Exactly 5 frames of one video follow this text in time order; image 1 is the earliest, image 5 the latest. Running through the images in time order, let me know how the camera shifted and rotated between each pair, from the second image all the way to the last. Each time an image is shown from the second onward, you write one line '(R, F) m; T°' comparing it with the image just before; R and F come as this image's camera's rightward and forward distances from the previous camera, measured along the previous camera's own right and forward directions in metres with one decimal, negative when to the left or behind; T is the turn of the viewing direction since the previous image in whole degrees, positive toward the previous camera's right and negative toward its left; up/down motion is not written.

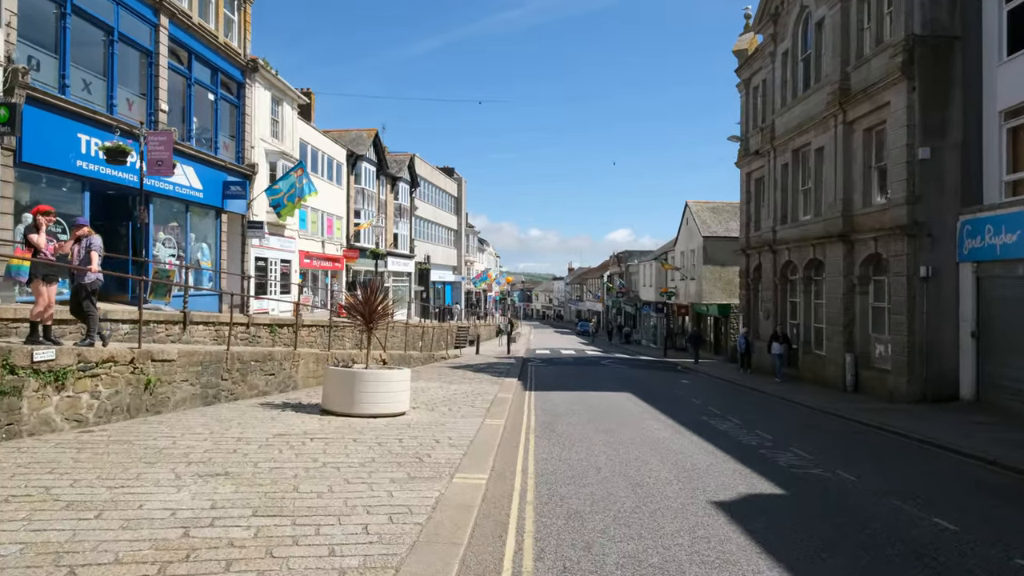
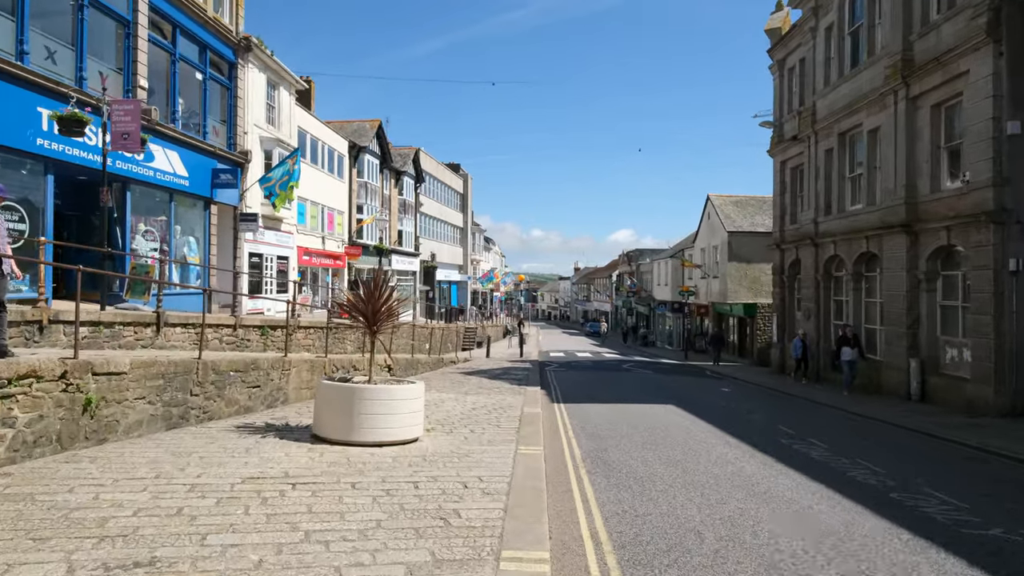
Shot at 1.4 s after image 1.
(-0.5, +2.0) m; 0°
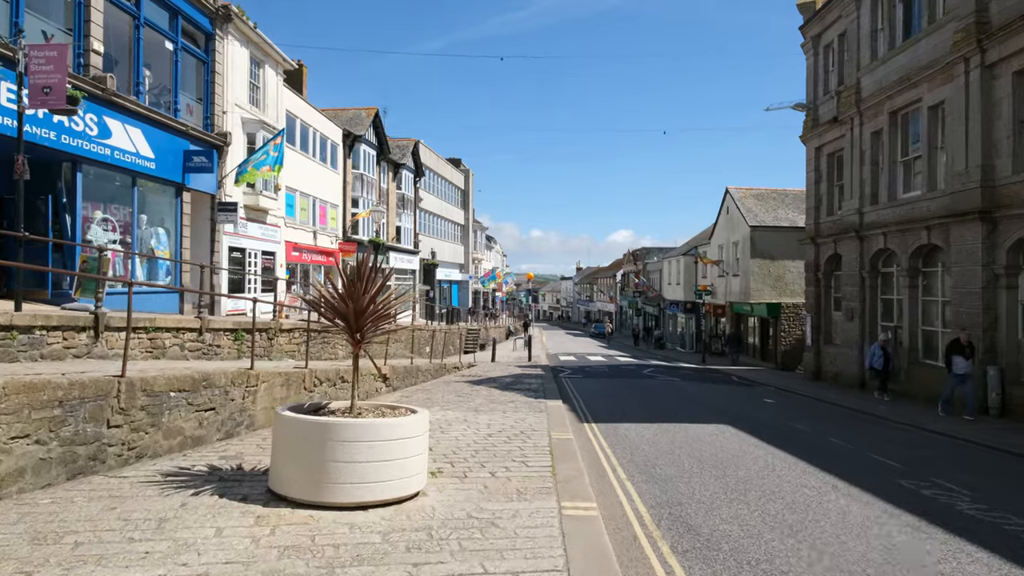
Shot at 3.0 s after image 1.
(-0.4, +2.2) m; 0°
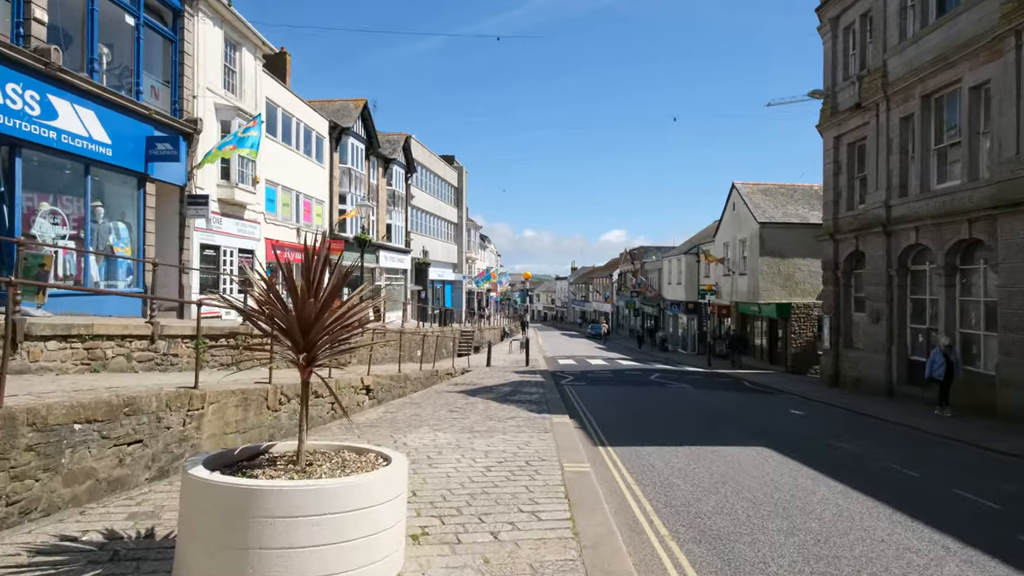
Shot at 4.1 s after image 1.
(-0.1, +1.6) m; +1°
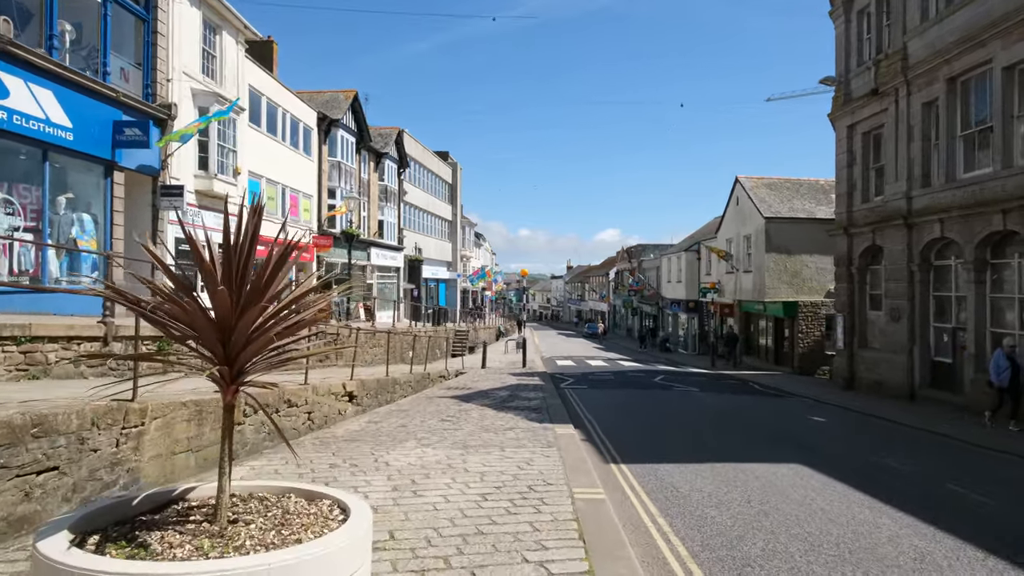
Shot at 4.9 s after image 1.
(0.0, +1.1) m; 0°
